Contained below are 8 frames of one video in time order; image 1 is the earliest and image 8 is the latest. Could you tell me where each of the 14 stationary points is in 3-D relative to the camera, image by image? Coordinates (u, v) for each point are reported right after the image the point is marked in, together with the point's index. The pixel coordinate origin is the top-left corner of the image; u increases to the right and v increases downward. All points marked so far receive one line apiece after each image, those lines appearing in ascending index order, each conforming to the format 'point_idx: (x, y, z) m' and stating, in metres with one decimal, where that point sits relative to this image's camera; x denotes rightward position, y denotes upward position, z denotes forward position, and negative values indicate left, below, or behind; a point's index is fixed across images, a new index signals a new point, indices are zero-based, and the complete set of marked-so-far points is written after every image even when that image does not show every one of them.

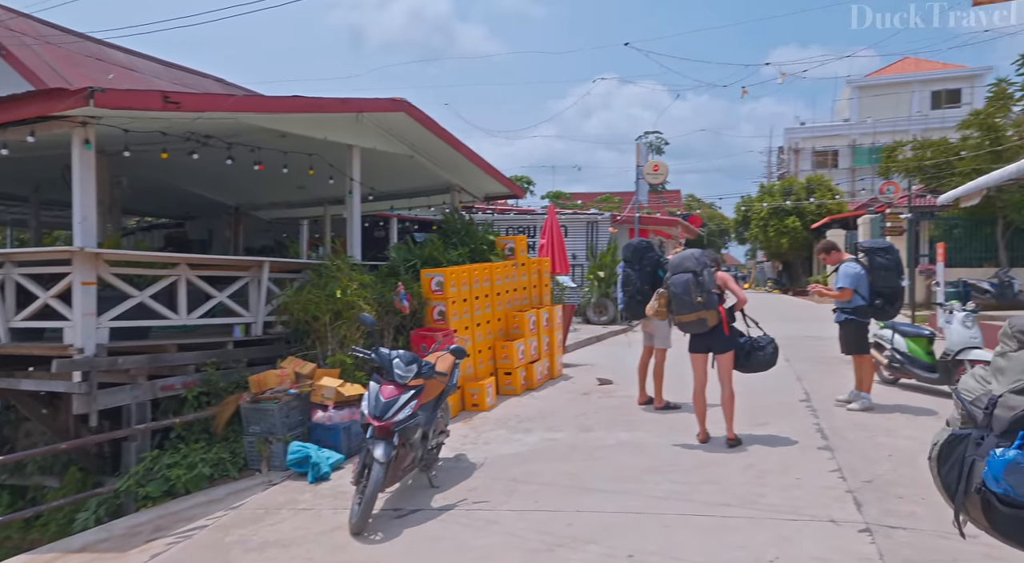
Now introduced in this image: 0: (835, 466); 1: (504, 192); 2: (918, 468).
0: (+2.4, -1.4, +5.0) m
1: (-0.1, +1.4, +10.2) m
2: (+3.0, -1.4, +4.9) m
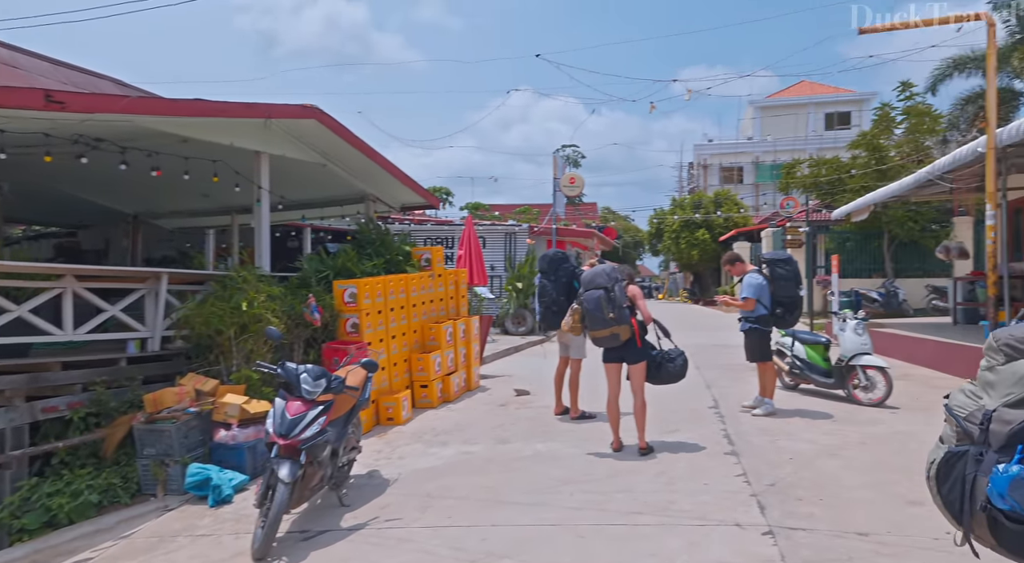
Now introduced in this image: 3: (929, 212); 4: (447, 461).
0: (+1.8, -1.5, +5.2) m
1: (-1.4, +1.2, +10.1) m
2: (+2.4, -1.5, +5.2) m
3: (+11.9, +2.0, +18.7) m
4: (-0.6, -1.6, +5.9) m
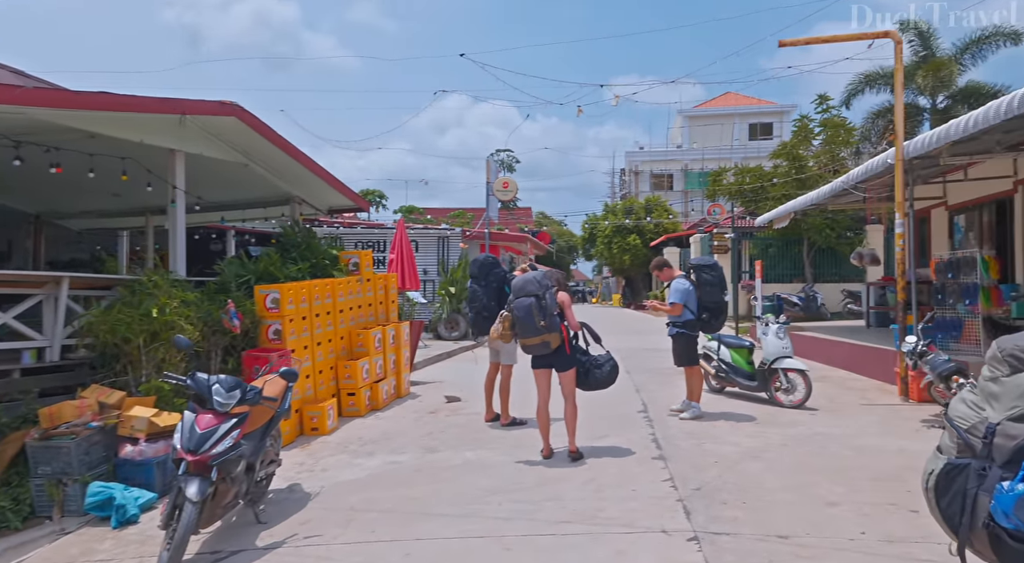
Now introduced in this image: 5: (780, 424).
0: (+1.2, -1.5, +5.2) m
1: (-2.4, +1.1, +9.8) m
2: (+1.8, -1.5, +5.3) m
3: (+9.9, +1.8, +19.7) m
4: (-1.2, -1.7, +5.7) m
5: (+2.8, -1.5, +6.9) m
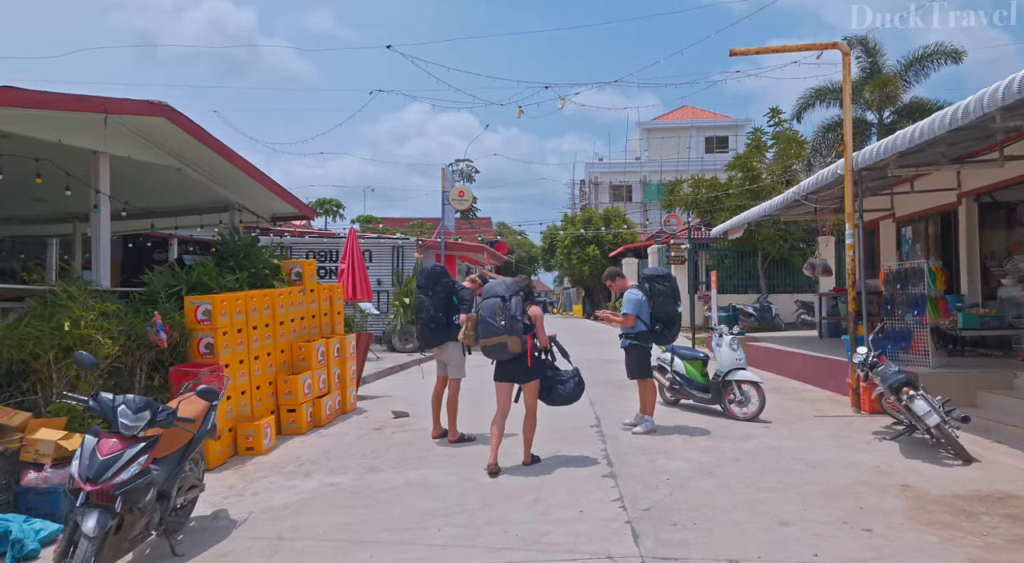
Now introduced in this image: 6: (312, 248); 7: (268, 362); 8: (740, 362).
0: (+0.8, -1.6, +5.0) m
1: (-3.1, +1.0, +9.4) m
2: (+1.4, -1.6, +5.1) m
3: (+8.7, +1.5, +20.0) m
4: (-1.7, -1.7, +5.4) m
5: (+2.3, -1.6, +6.8) m
6: (-5.2, +0.9, +17.1) m
7: (-2.7, -0.9, +7.2) m
8: (+2.7, -1.0, +7.9) m
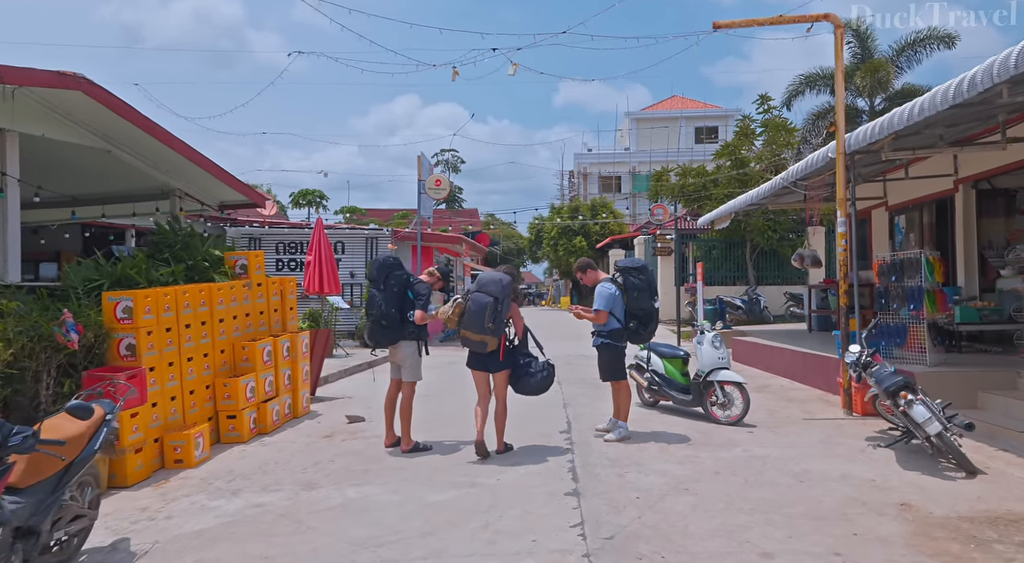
0: (+0.4, -1.6, +4.4) m
1: (-3.5, +1.1, +8.7) m
2: (+1.0, -1.6, +4.5) m
3: (+8.1, +1.7, +19.5) m
4: (-2.0, -1.7, +4.7) m
5: (+1.9, -1.5, +6.2) m
6: (-5.7, +1.1, +16.3) m
7: (-3.1, -0.8, +6.6) m
8: (+2.3, -0.9, +7.3) m
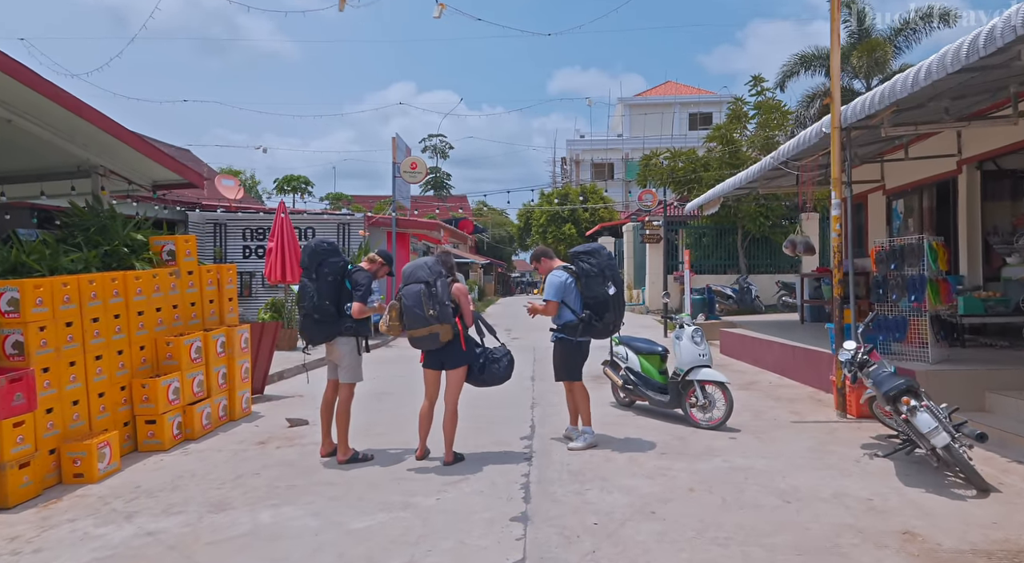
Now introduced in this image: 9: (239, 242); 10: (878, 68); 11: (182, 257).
0: (0.0, -1.5, +3.7) m
1: (-4.0, +1.2, +7.9) m
2: (+0.6, -1.5, +3.8) m
3: (+7.6, +2.1, +18.7) m
4: (-2.4, -1.6, +4.0) m
5: (+1.5, -1.4, +5.5) m
6: (-6.2, +1.3, +15.5) m
7: (-3.5, -0.7, +5.8) m
8: (+1.9, -0.8, +6.5) m
9: (-6.5, +0.9, +15.6) m
10: (+10.9, +6.4, +19.7) m
11: (-3.4, +0.3, +6.8) m
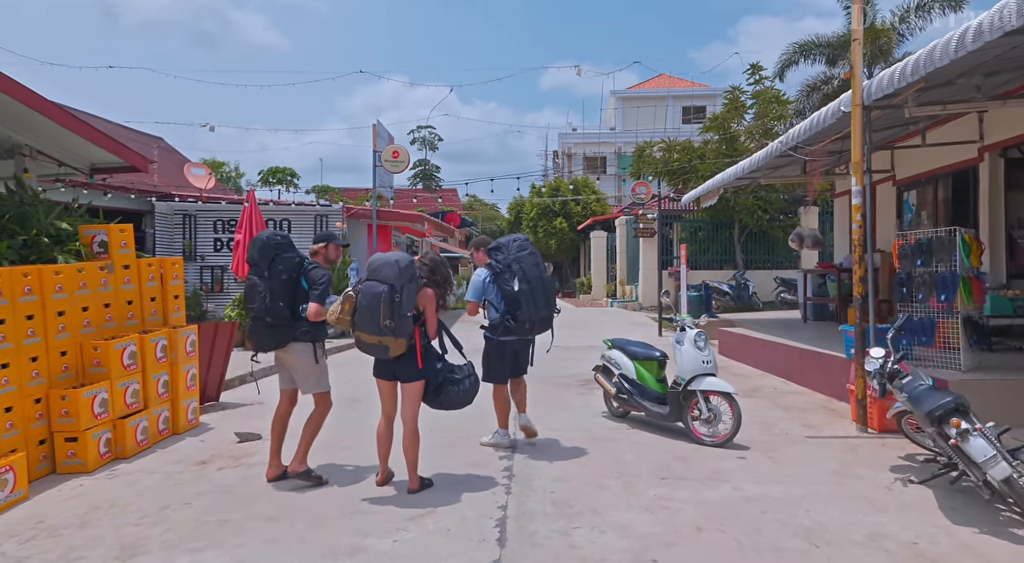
0: (-0.1, -1.5, +2.9) m
1: (-4.2, +1.3, +7.0) m
2: (+0.5, -1.5, +3.0) m
3: (+7.3, +2.2, +18.0) m
4: (-2.6, -1.6, +3.2) m
5: (+1.3, -1.4, +4.7) m
6: (-6.5, +1.4, +14.6) m
7: (-3.7, -0.7, +5.0) m
8: (+1.7, -0.7, +5.8) m
9: (-6.7, +1.1, +14.7) m
10: (+10.6, +6.5, +19.0) m
11: (-3.6, +0.3, +6.0) m
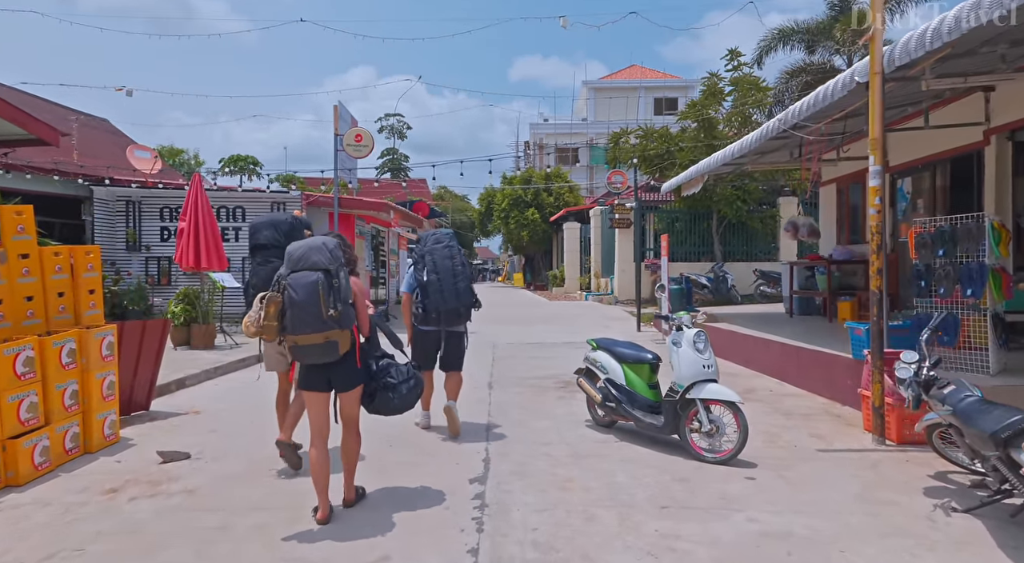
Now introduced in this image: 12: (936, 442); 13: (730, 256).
0: (-0.2, -1.5, +2.1) m
1: (-4.4, +1.3, +6.0) m
2: (+0.4, -1.5, +2.2) m
3: (+6.5, +2.4, +17.5) m
4: (-2.7, -1.6, +2.3) m
5: (+1.2, -1.4, +4.0) m
6: (-7.1, +1.6, +13.5) m
7: (-3.8, -0.6, +4.0) m
8: (+1.5, -0.7, +5.1) m
9: (-7.3, +1.2, +13.6) m
10: (+9.8, +6.7, +18.6) m
11: (-3.8, +0.4, +5.0) m
12: (+2.8, -1.1, +4.3) m
13: (+6.1, +0.7, +18.4) m
